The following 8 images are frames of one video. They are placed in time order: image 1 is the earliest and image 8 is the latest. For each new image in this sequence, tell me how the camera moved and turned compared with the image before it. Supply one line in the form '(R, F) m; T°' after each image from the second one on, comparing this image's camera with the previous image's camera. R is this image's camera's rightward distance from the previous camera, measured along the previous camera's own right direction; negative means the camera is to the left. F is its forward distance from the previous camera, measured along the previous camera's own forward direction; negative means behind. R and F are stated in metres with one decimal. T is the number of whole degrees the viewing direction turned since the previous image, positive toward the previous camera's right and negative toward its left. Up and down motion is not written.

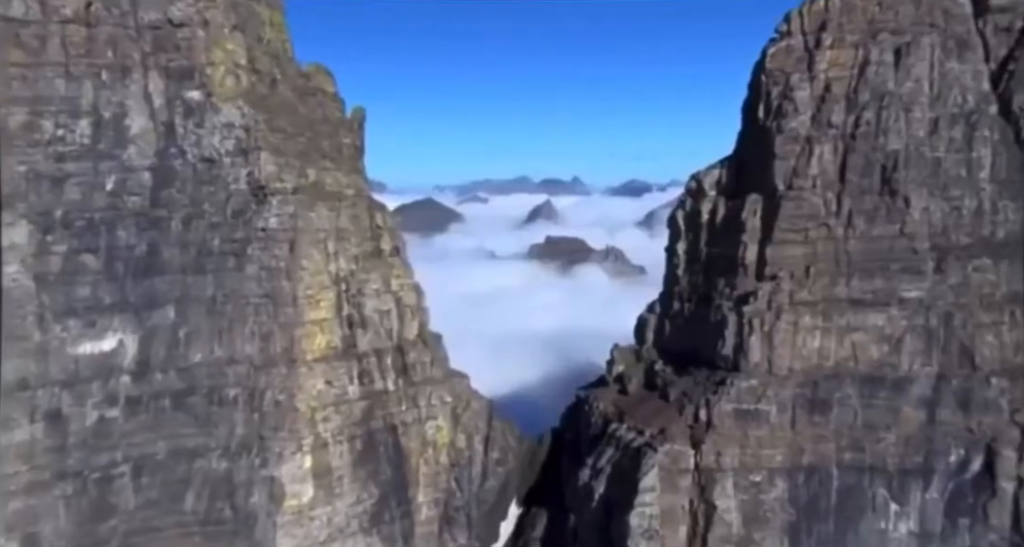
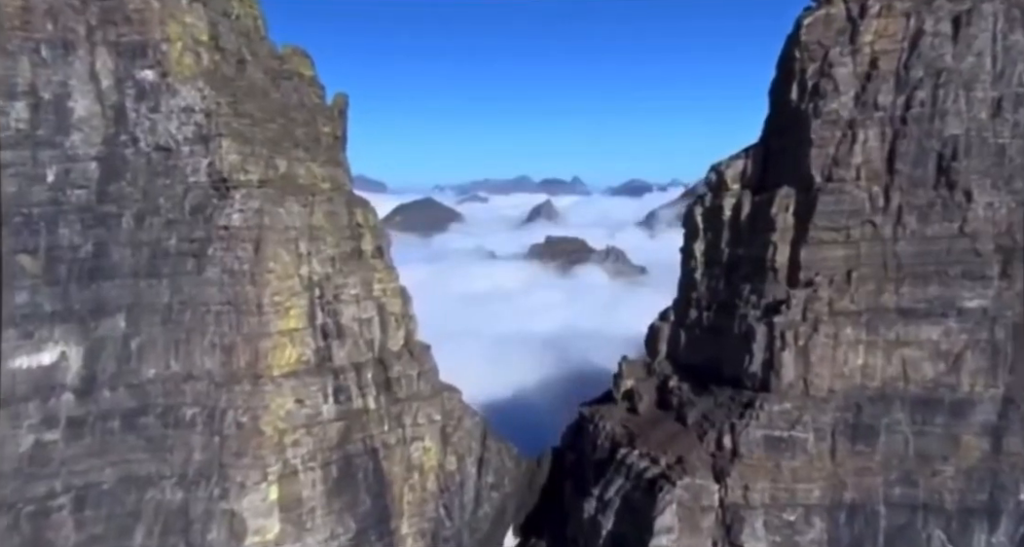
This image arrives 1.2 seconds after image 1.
(+0.2, +4.0) m; 0°
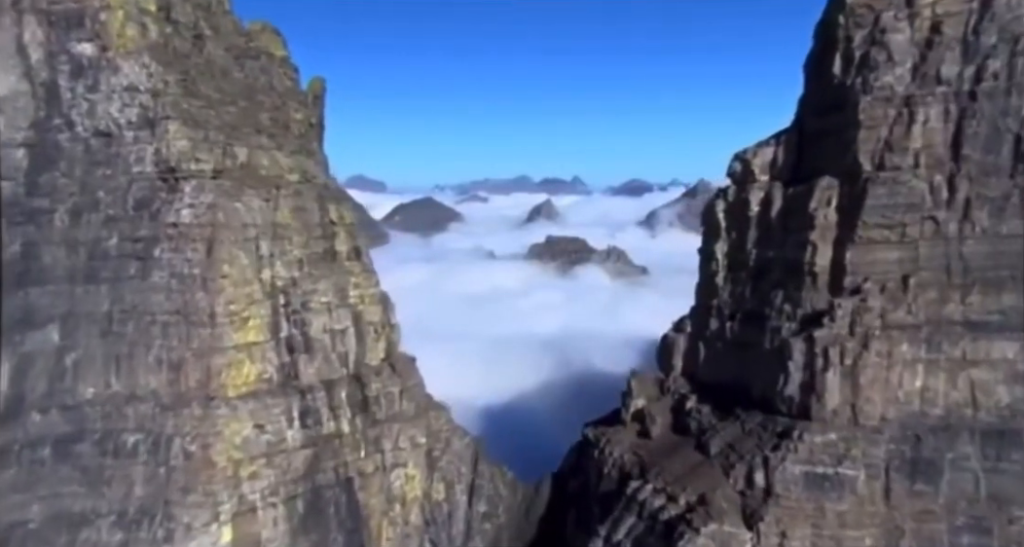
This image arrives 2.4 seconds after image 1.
(+0.2, +4.0) m; 0°
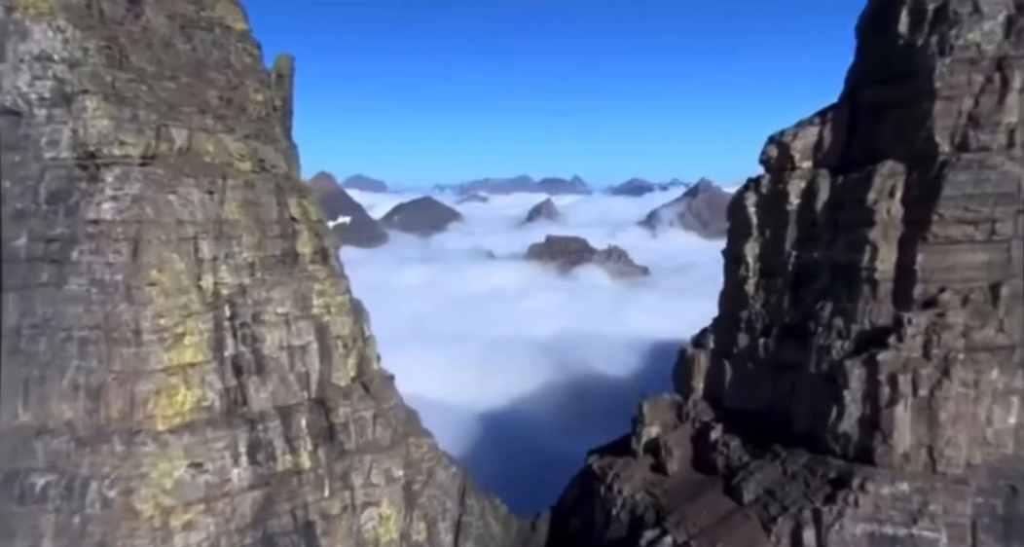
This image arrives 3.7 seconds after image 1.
(+0.3, +4.3) m; 0°
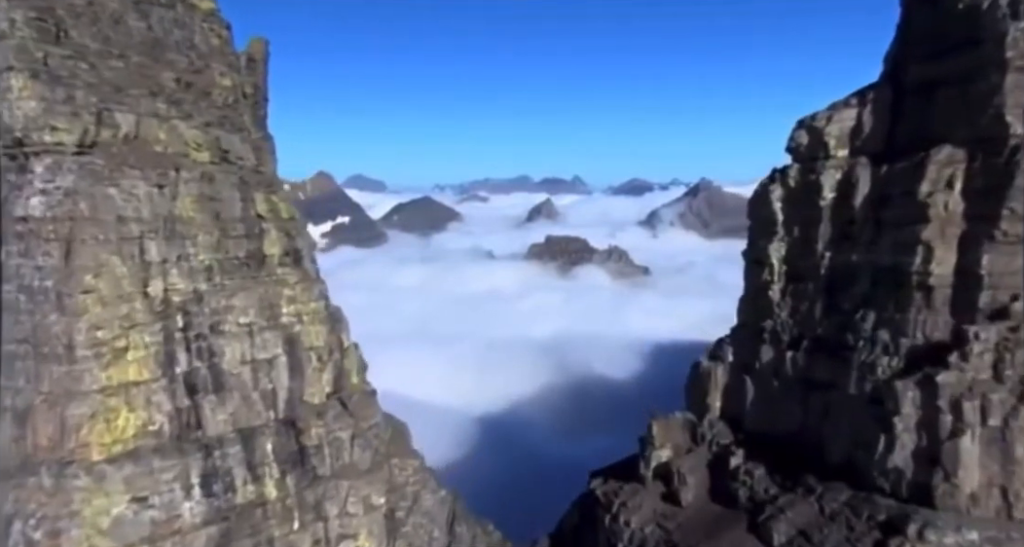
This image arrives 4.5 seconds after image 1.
(+0.2, +2.8) m; 0°
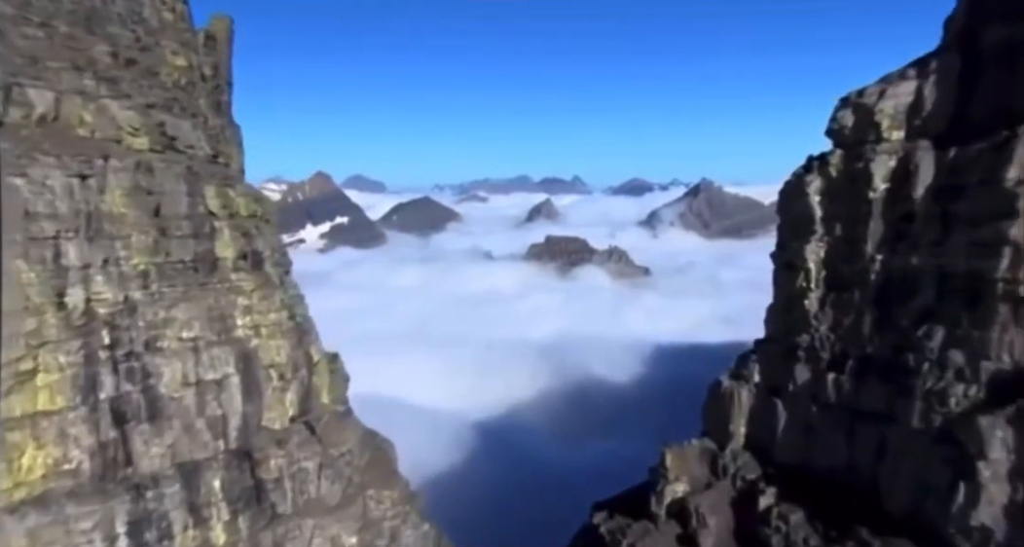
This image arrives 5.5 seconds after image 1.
(+0.3, +3.1) m; 0°
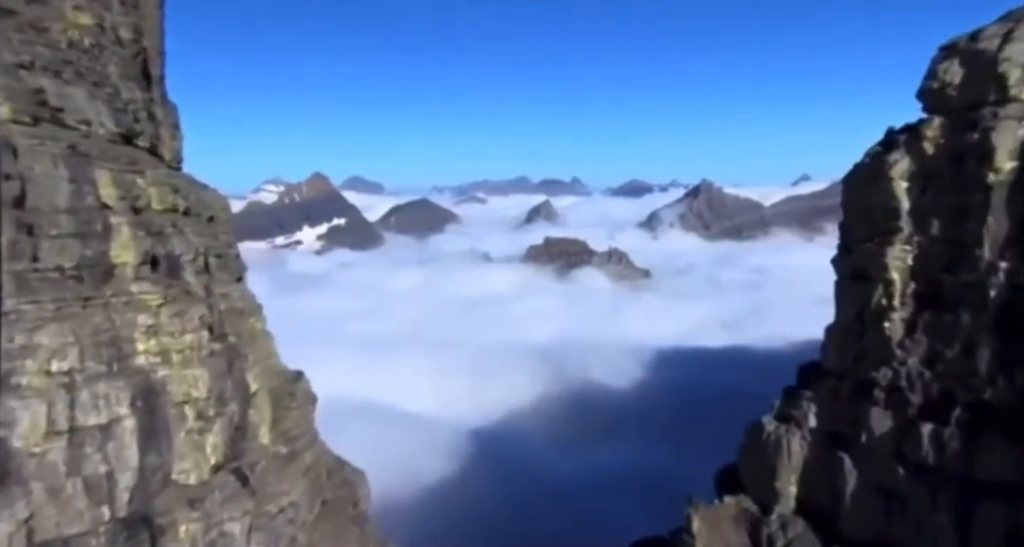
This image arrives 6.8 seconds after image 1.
(+0.4, +4.4) m; 0°
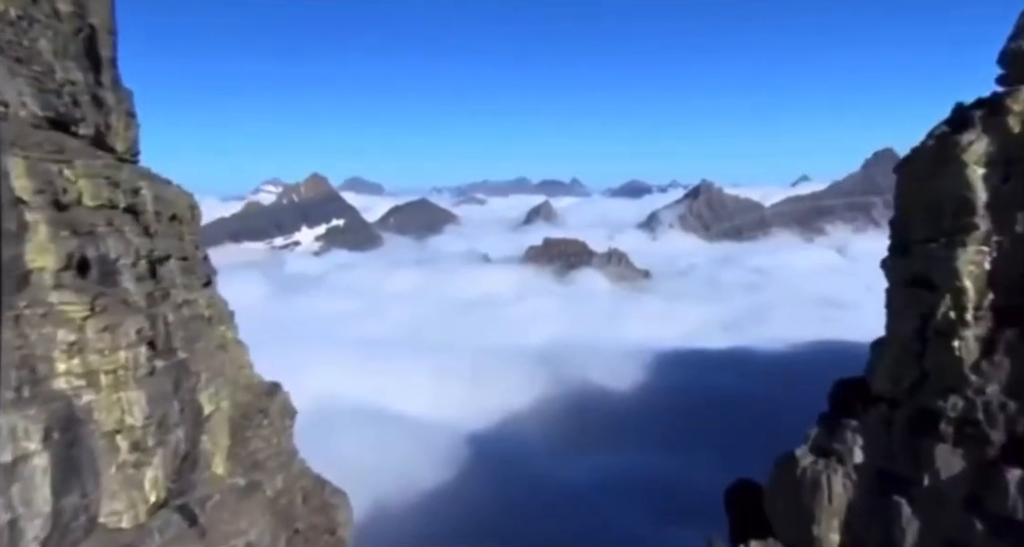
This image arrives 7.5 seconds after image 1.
(+0.2, +2.3) m; 0°
